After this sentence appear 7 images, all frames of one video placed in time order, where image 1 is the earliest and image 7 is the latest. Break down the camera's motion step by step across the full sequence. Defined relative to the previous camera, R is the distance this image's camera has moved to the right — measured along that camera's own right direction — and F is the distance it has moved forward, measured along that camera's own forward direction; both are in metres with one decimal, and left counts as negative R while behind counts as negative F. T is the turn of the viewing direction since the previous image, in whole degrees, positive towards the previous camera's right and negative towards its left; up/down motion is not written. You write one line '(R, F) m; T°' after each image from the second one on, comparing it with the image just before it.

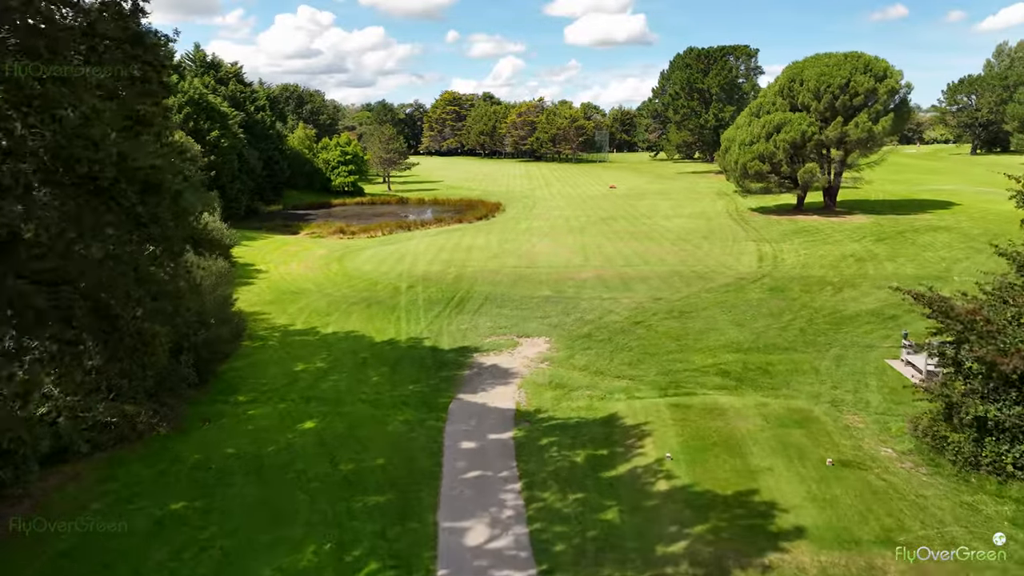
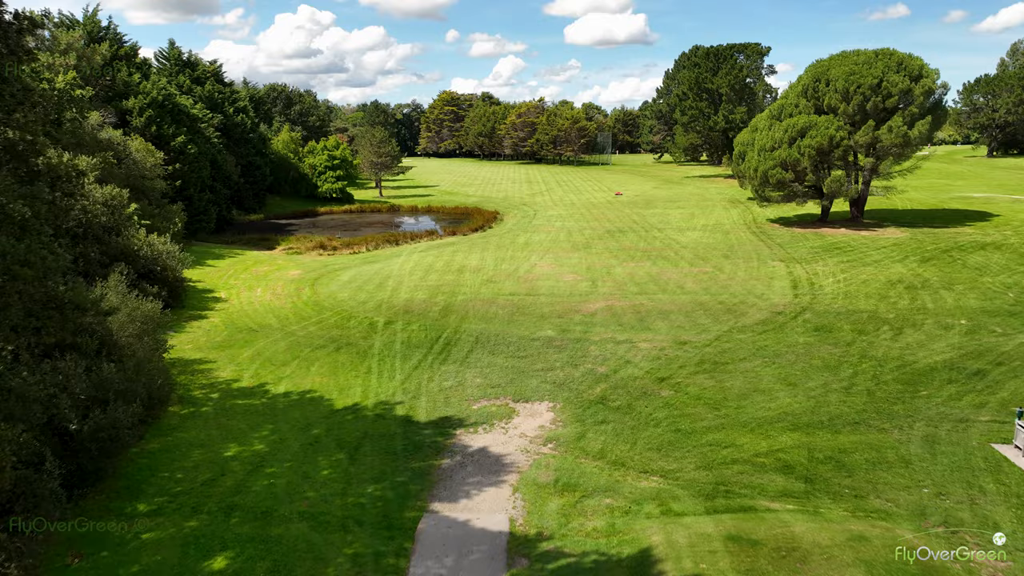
(+0.1, +3.3) m; 0°
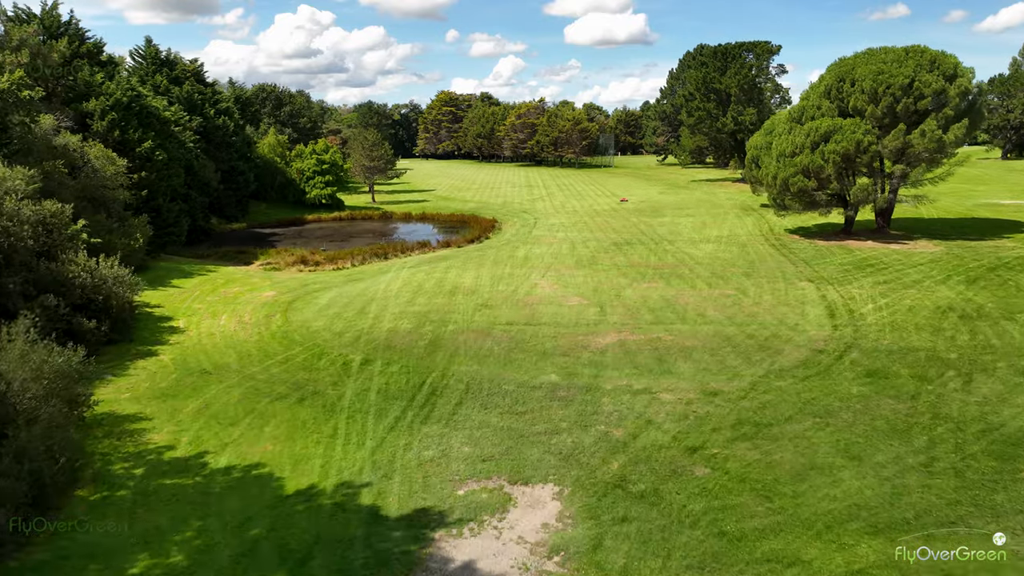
(+0.1, +2.7) m; 0°
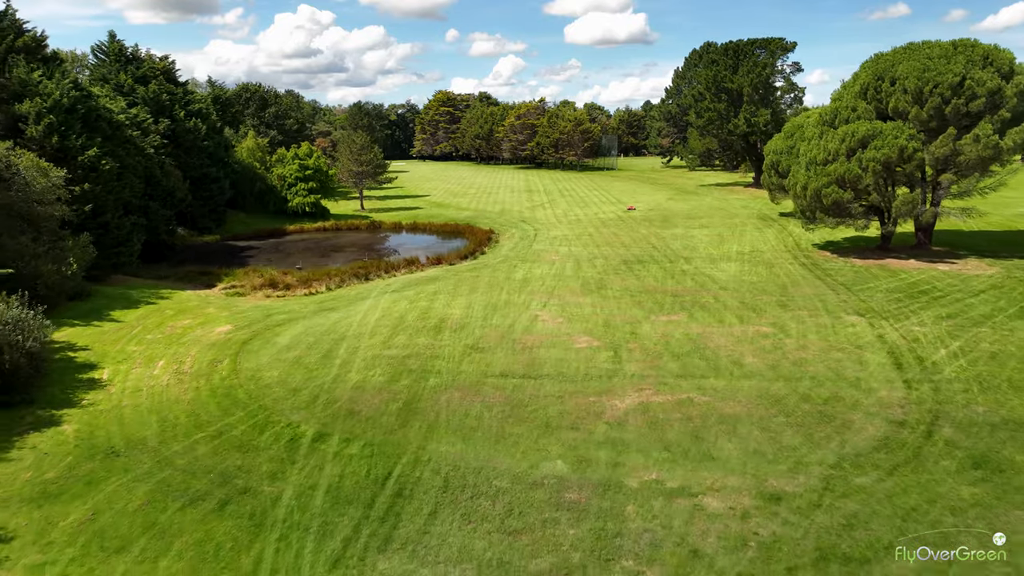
(+0.1, +3.6) m; 0°
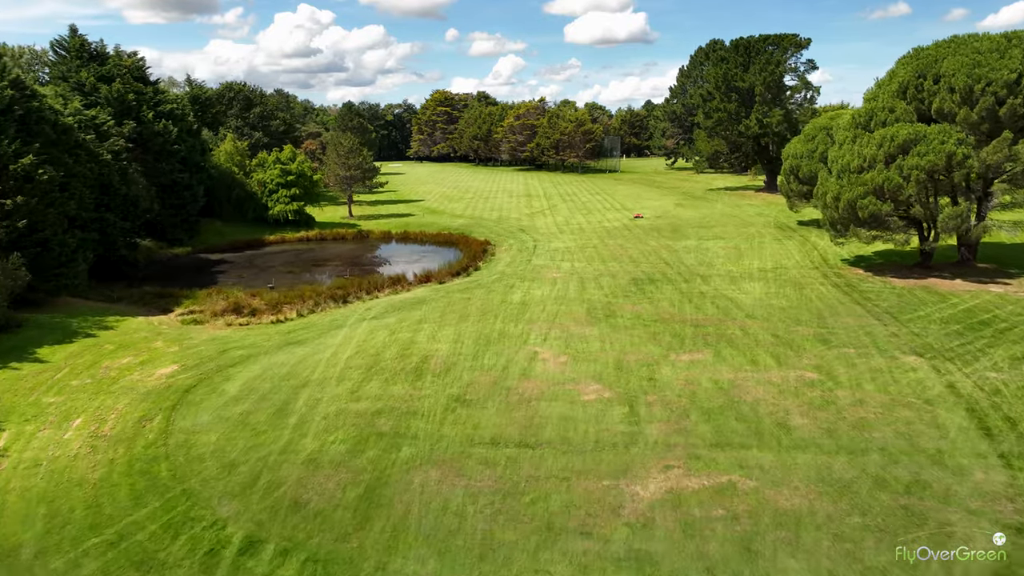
(+0.1, +3.1) m; 0°
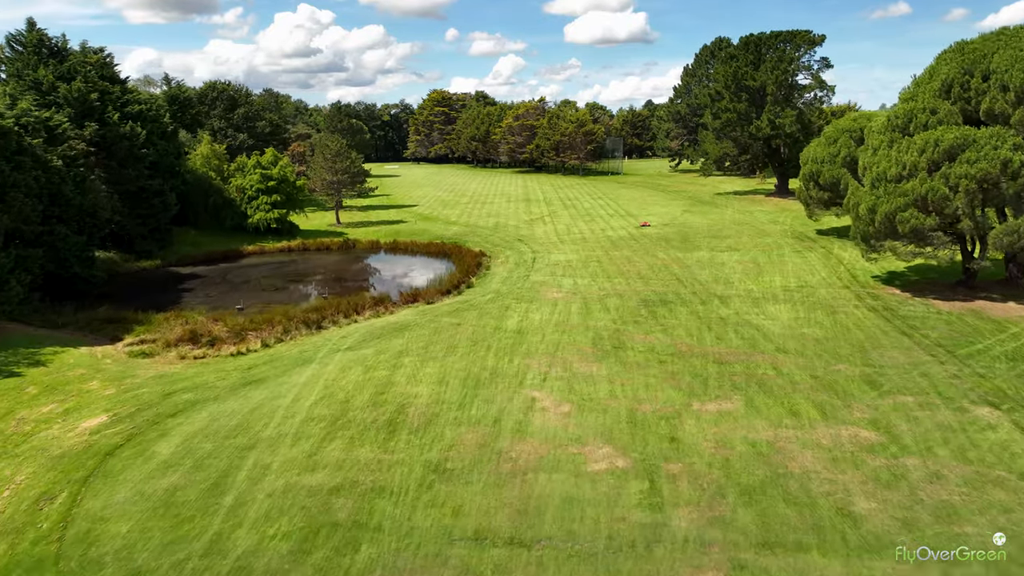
(+0.1, +2.9) m; 0°
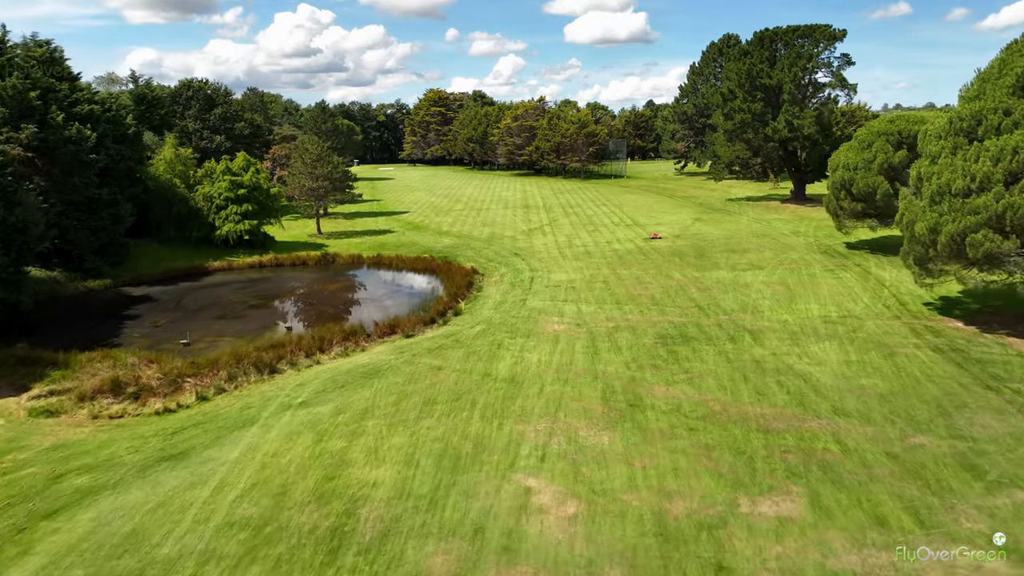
(+0.2, +3.7) m; 0°
